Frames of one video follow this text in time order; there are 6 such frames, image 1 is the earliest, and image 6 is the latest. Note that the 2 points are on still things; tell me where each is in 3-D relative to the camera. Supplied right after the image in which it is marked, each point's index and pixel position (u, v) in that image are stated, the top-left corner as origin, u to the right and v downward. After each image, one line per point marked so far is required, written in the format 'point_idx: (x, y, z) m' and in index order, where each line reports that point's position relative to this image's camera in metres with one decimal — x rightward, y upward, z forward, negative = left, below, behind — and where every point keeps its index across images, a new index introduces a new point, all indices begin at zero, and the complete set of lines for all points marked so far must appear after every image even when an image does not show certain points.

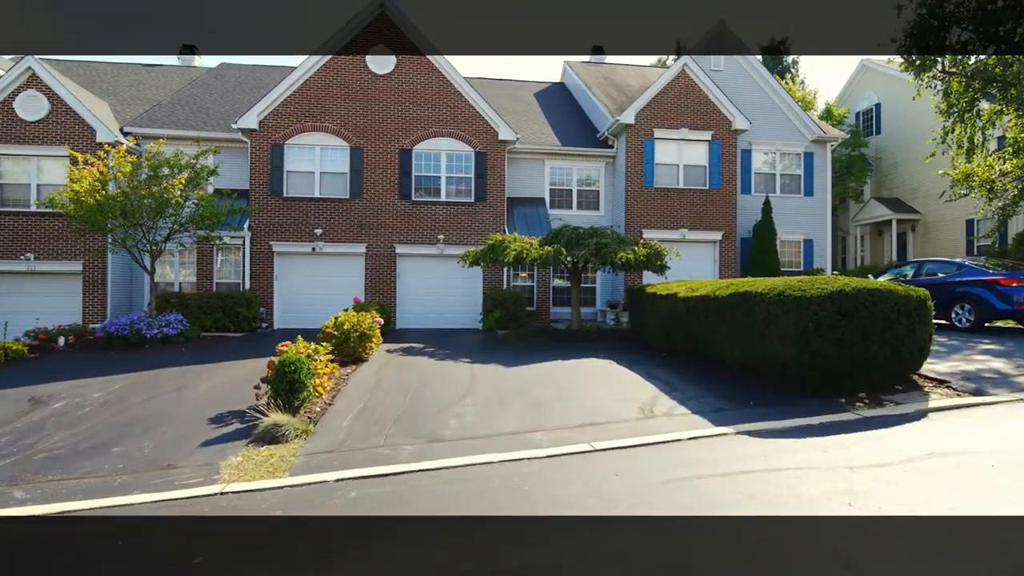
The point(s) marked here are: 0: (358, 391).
0: (-2.0, -1.4, +9.6) m
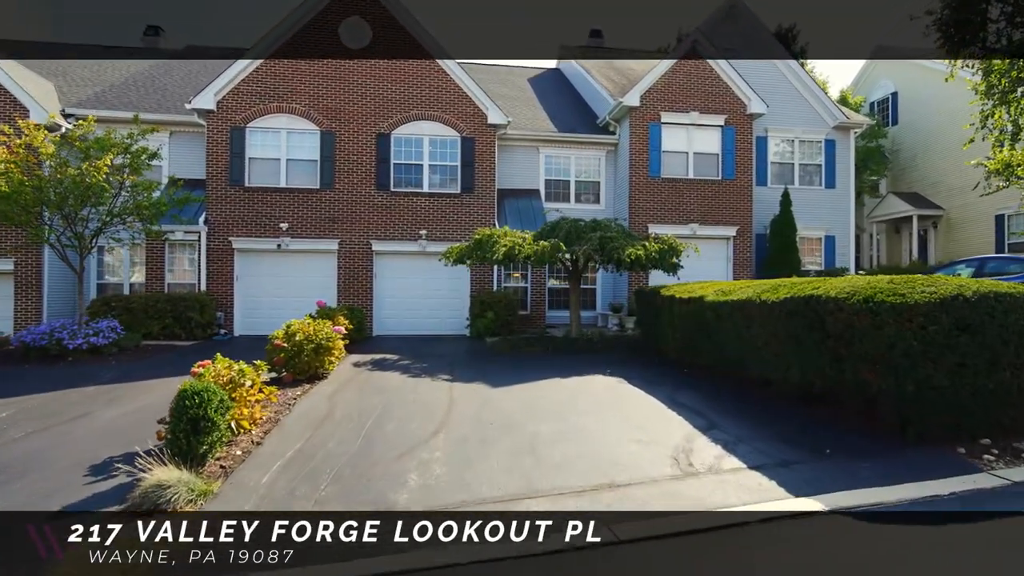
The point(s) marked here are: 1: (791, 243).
0: (-2.1, -1.4, +7.5) m
1: (+7.0, +1.1, +18.5) m
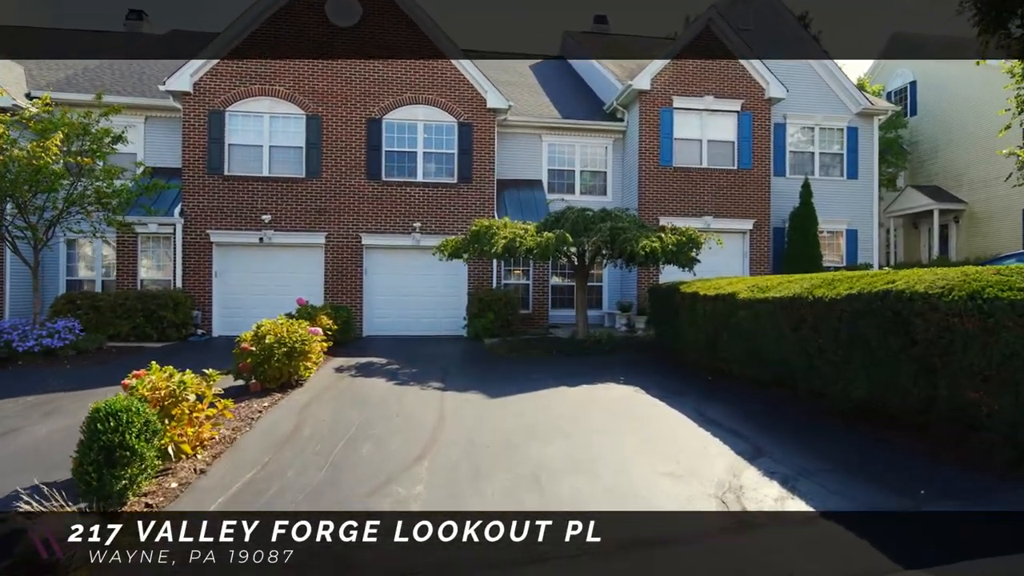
0: (-2.1, -1.4, +6.2) m
1: (+7.1, +1.2, +17.3) m
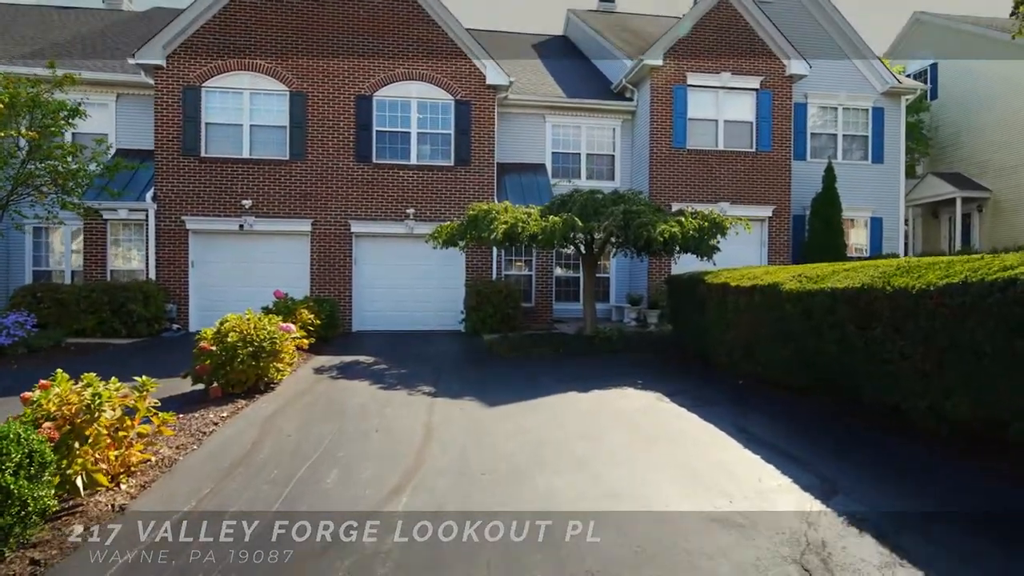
0: (-2.1, -1.3, +5.1) m
1: (+7.1, +1.4, +16.0) m
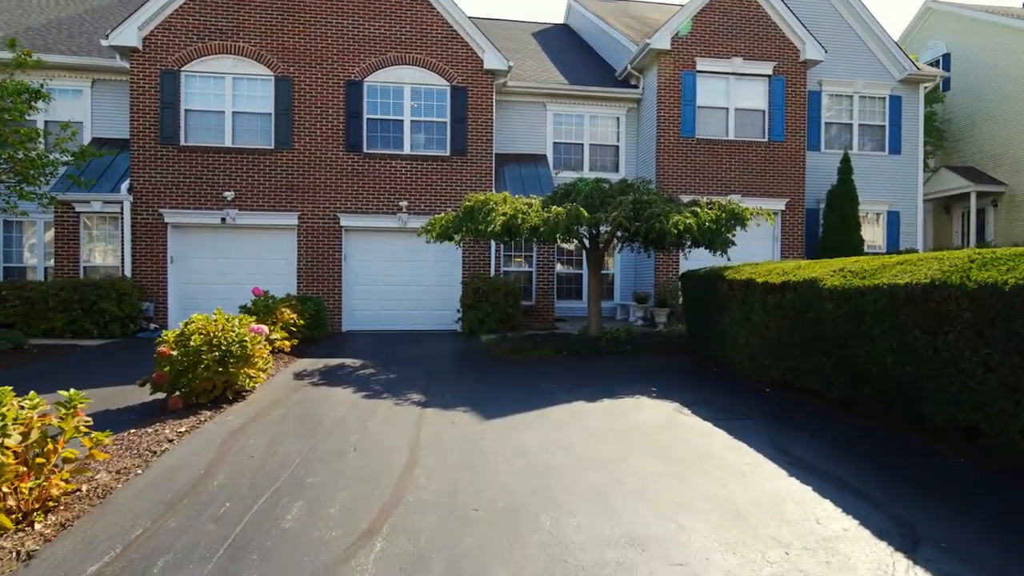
0: (-2.1, -1.3, +4.2) m
1: (+7.1, +1.5, +15.2) m
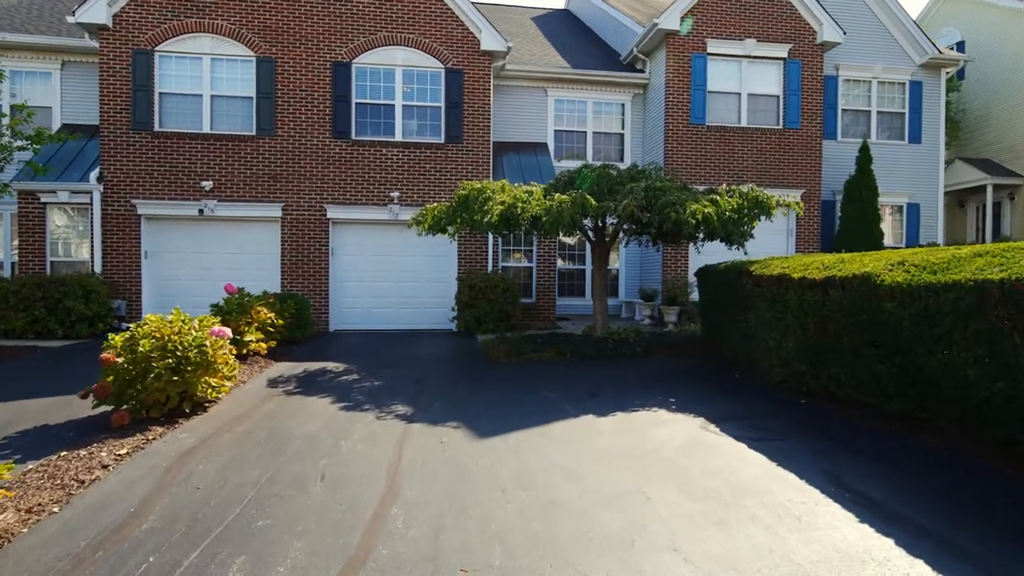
0: (-2.1, -1.2, +3.3) m
1: (+7.0, +1.5, +14.3) m
